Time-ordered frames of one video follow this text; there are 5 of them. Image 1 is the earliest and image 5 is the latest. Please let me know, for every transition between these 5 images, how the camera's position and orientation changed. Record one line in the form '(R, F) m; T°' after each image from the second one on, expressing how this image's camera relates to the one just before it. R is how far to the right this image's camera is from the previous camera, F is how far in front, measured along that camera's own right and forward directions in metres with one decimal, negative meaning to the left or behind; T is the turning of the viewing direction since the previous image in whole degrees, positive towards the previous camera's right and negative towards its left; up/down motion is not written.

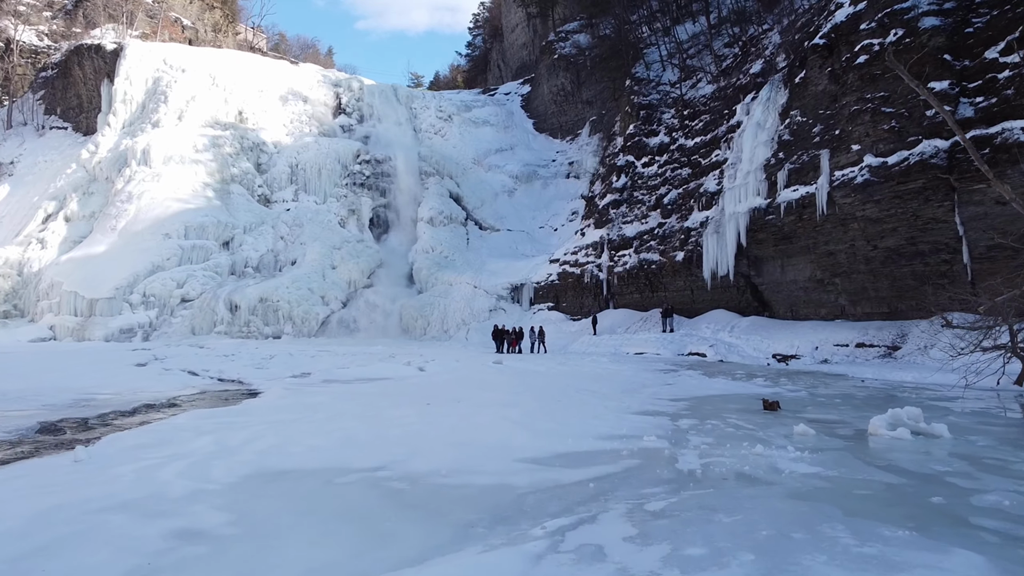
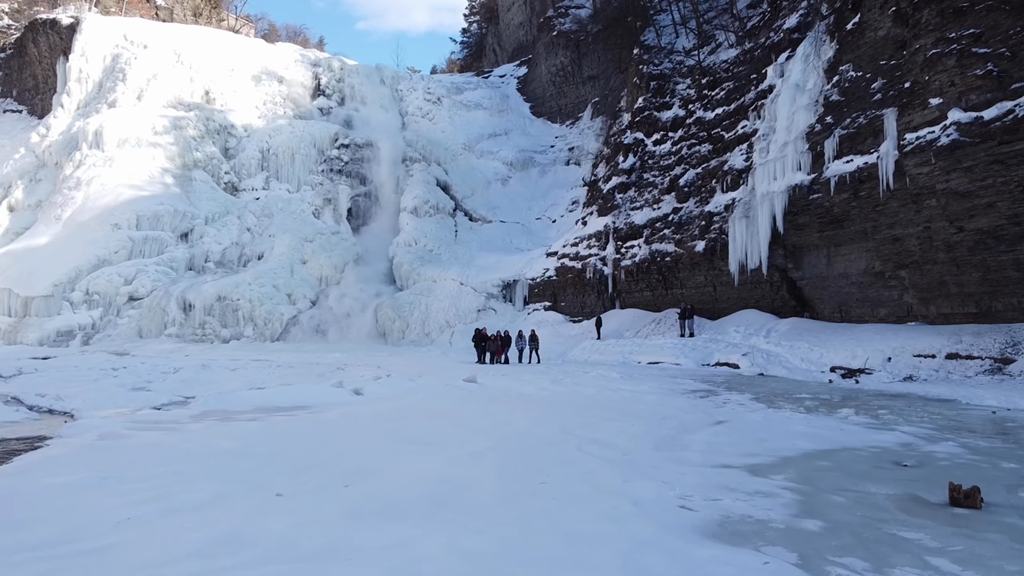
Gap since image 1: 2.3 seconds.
(+0.3, +3.4) m; 0°
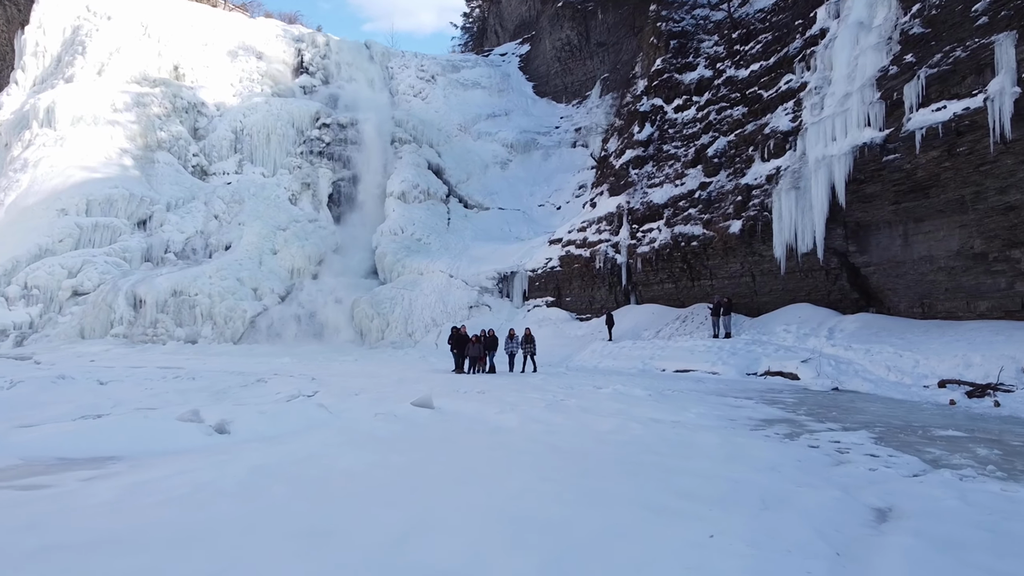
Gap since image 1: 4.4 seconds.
(+0.3, +3.3) m; 0°
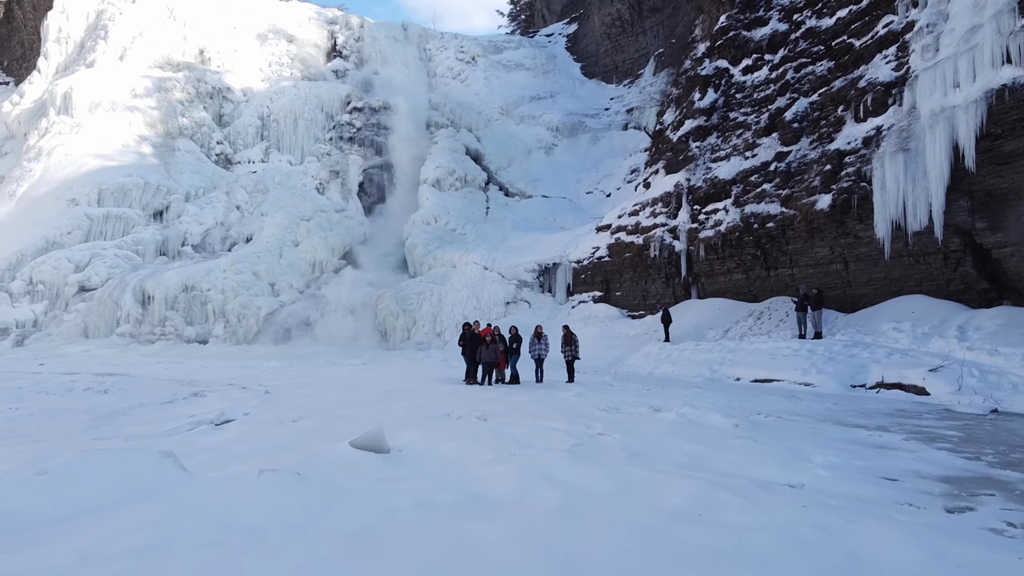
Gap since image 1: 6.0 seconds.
(+0.2, +2.5) m; -4°
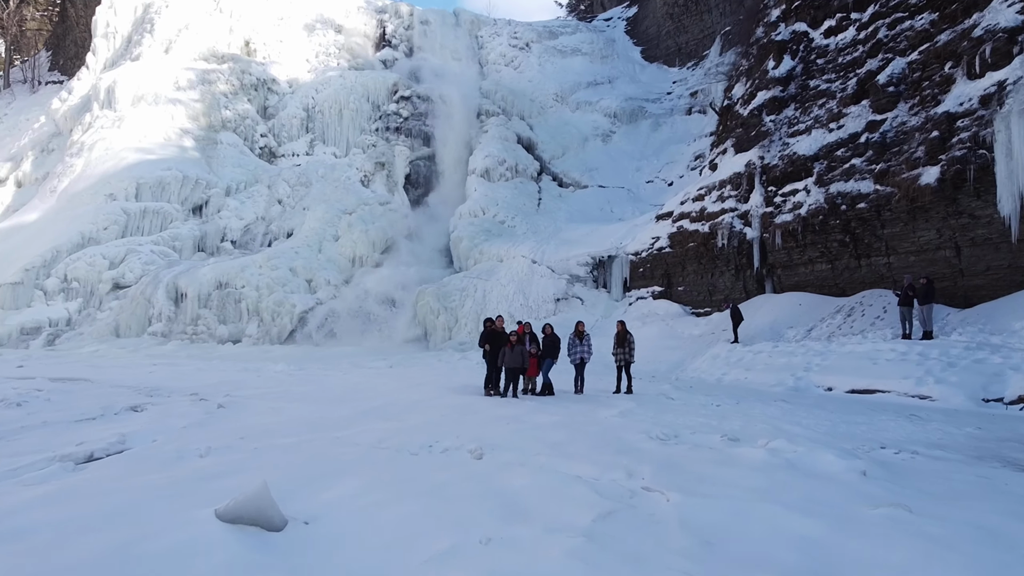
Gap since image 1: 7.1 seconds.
(+0.2, +1.6) m; -4°
